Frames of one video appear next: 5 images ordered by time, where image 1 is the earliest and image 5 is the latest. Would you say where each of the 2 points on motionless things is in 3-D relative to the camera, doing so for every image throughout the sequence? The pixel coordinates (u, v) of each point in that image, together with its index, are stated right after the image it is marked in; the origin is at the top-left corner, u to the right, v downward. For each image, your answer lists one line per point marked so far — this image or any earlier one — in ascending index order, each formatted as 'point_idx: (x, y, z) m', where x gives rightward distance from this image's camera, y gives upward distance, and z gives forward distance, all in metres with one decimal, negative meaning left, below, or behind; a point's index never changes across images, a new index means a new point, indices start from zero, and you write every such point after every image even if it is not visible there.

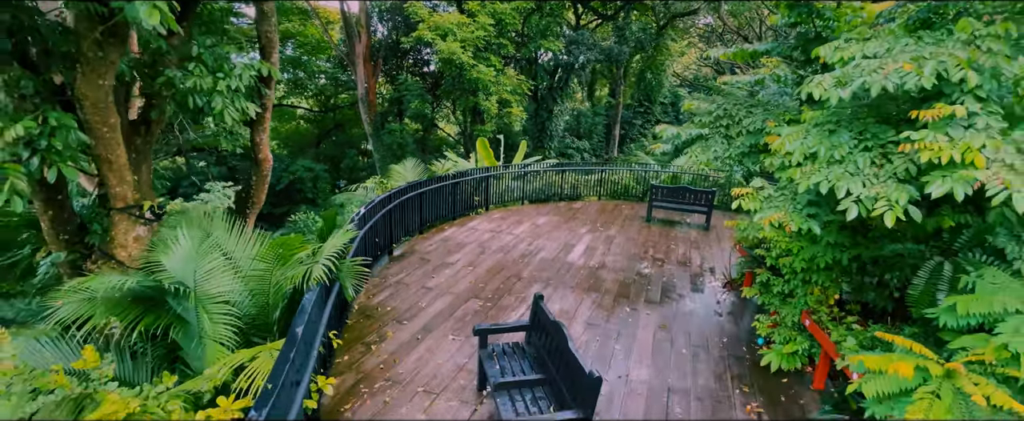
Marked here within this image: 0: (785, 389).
0: (+2.0, -1.3, +3.3) m
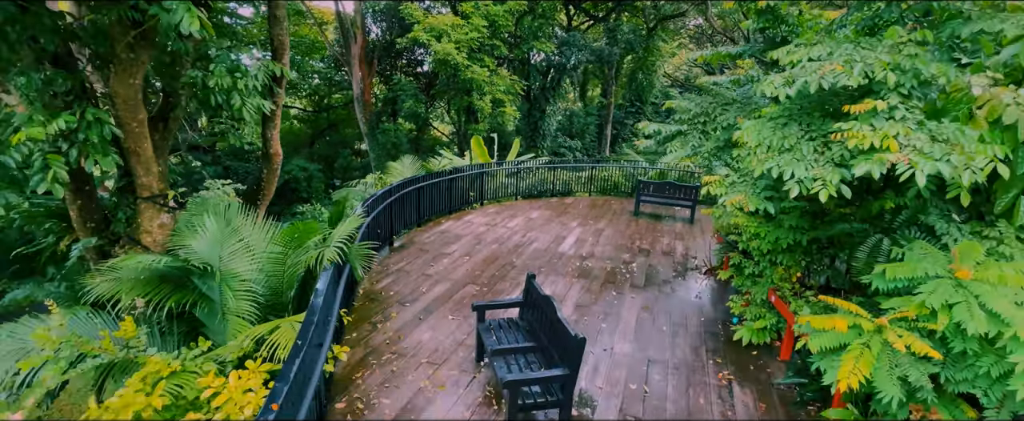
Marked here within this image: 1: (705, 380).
0: (+2.0, -1.2, +3.7) m
1: (+1.4, -1.3, +3.4) m
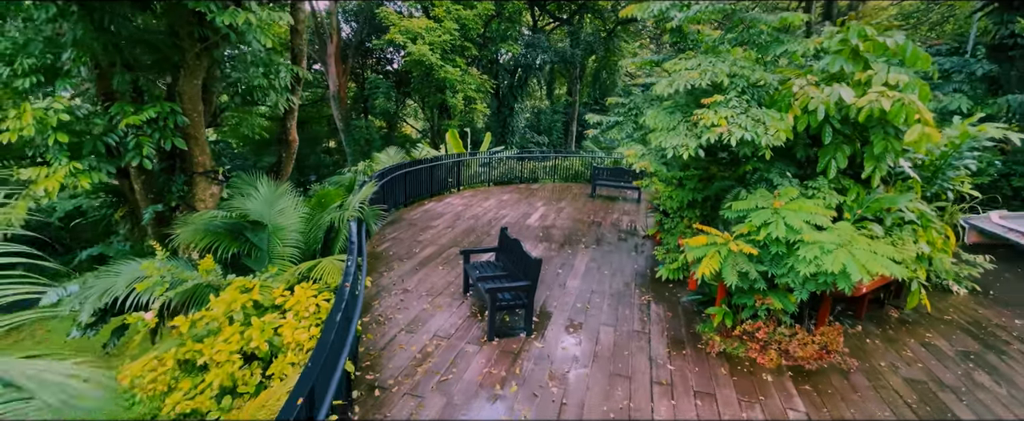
0: (+1.7, -0.9, +5.0) m
1: (+1.2, -0.9, +4.7) m
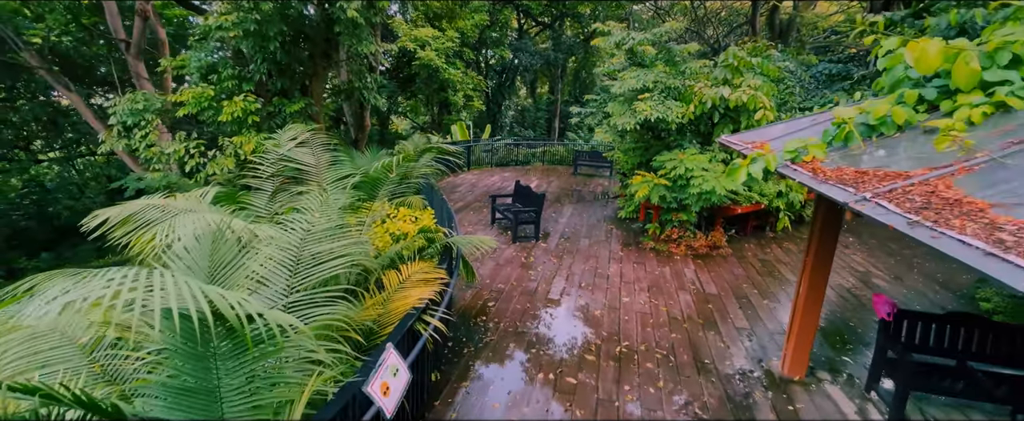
0: (+1.9, -0.2, +7.5) m
1: (+1.4, -0.3, +7.2) m
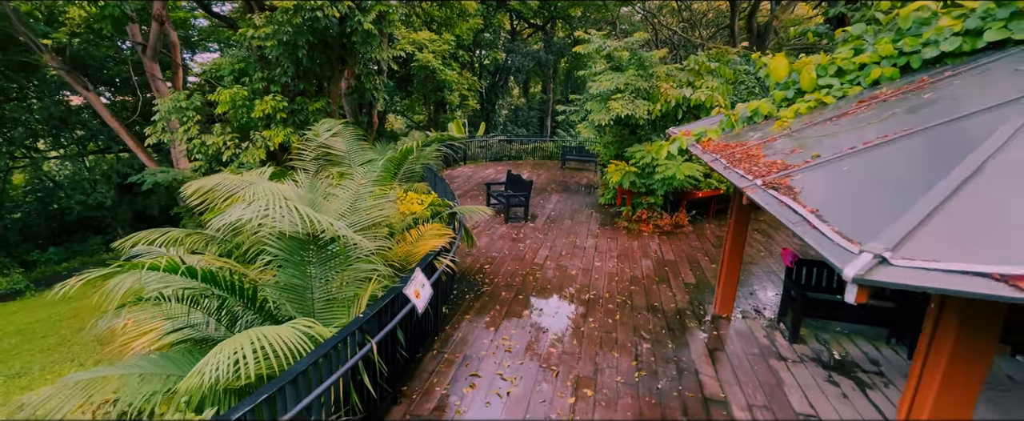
0: (+1.7, +0.1, +8.5) m
1: (+1.3, 0.0, +8.2) m
